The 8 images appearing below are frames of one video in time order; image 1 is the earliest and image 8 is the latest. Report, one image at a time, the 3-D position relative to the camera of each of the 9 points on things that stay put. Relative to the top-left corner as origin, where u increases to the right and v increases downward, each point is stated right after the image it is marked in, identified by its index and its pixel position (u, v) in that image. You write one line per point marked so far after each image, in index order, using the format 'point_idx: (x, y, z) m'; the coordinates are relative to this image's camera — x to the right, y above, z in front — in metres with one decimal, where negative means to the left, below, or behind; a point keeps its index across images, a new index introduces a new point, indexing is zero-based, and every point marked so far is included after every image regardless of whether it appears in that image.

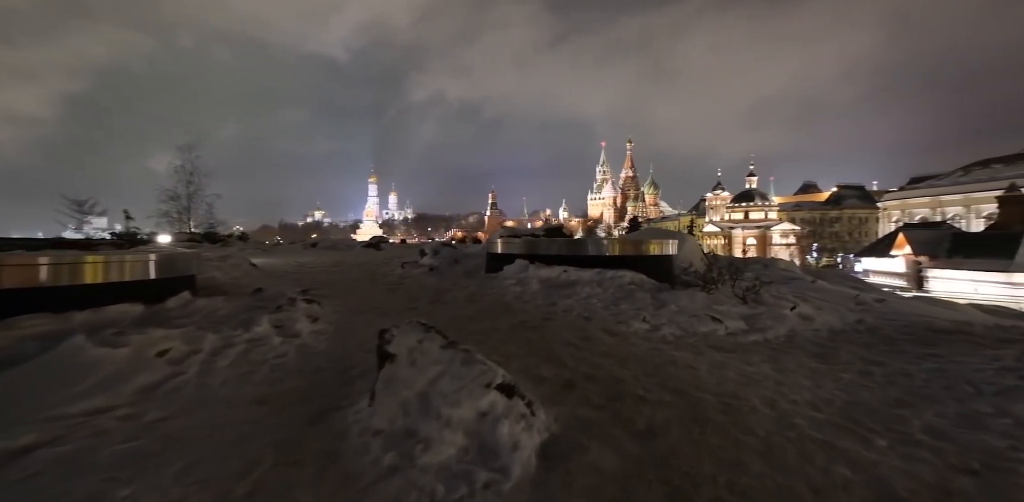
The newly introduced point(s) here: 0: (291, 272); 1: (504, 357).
0: (-4.2, -0.6, +10.1) m
1: (-0.1, -1.0, +5.0) m
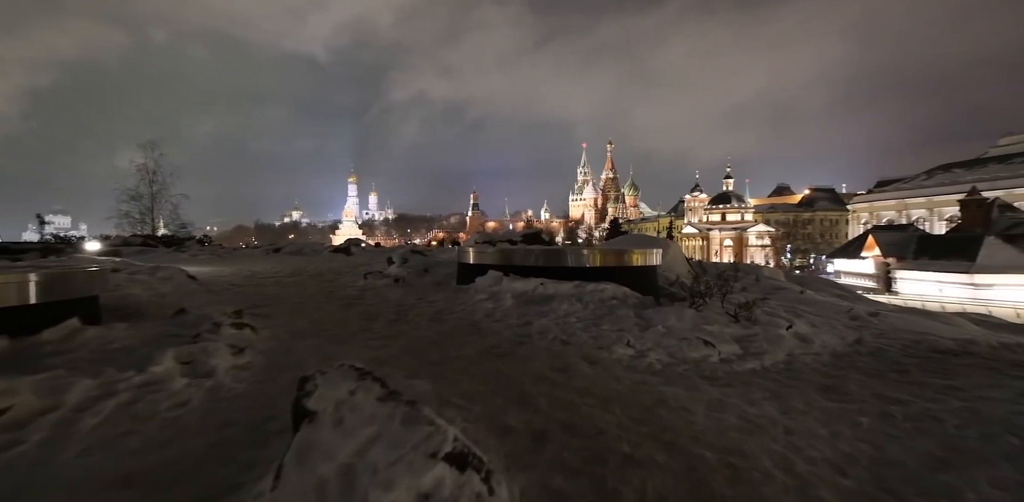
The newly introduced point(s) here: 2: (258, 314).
0: (-4.7, -0.8, +9.1) m
1: (-0.4, -1.2, +4.2) m
2: (-3.2, -0.9, +6.7) m
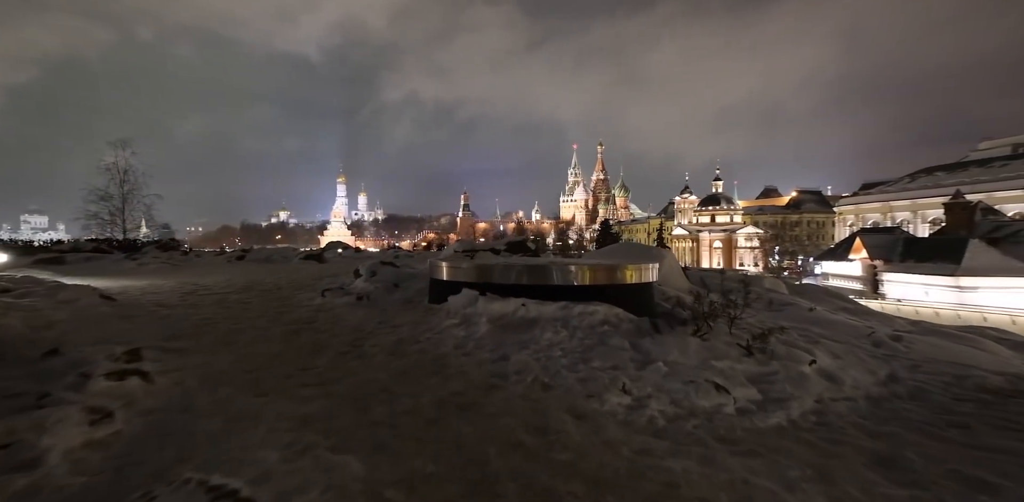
0: (-5.1, -1.0, +7.9) m
1: (-0.6, -1.4, +3.1) m
2: (-3.5, -1.1, +5.5) m
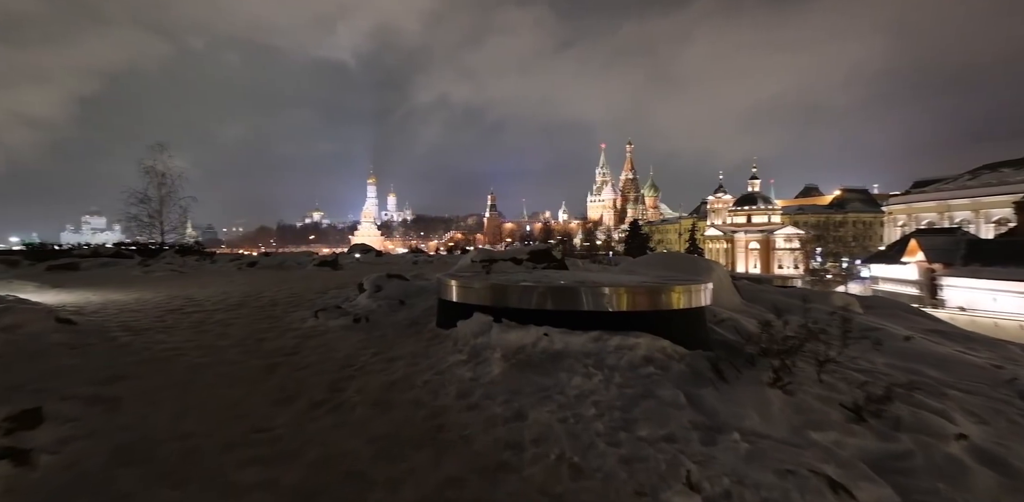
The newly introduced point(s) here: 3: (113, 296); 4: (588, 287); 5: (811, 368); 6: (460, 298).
0: (-4.9, -1.2, +6.8) m
1: (-0.6, -1.6, +1.7) m
2: (-3.4, -1.3, +4.3) m
3: (-8.9, -1.0, +11.7) m
4: (+0.8, -0.4, +5.9) m
5: (+2.7, -1.1, +4.8) m
6: (-0.7, -0.6, +6.9) m
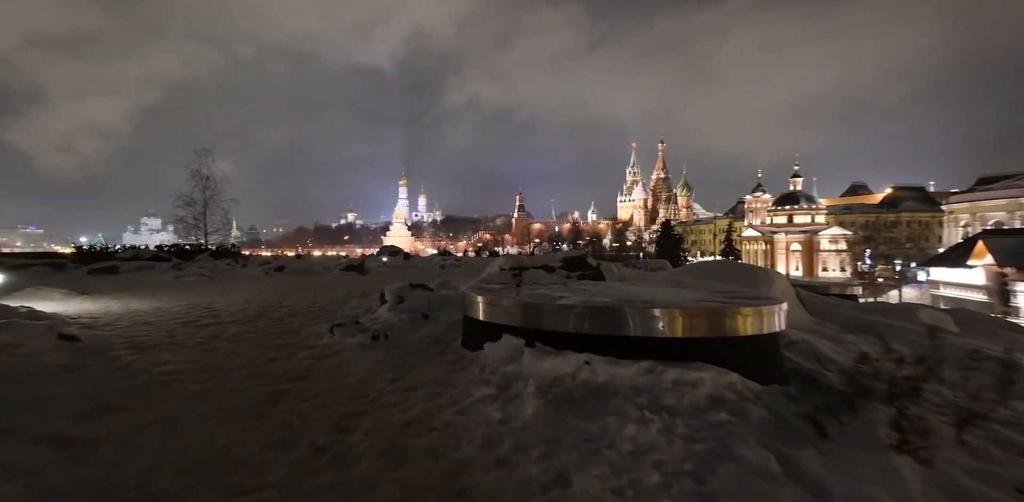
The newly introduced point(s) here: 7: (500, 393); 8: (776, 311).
0: (-4.5, -1.4, +6.2) m
1: (-0.5, -1.7, +0.9) m
2: (-3.1, -1.5, +3.6) m
3: (-8.2, -1.2, +11.3) m
4: (+1.2, -0.5, +5.0) m
5: (+3.0, -1.2, +3.8) m
6: (-0.3, -0.8, +6.1) m
7: (-0.1, -1.3, +4.7) m
8: (+2.5, -0.6, +5.1) m
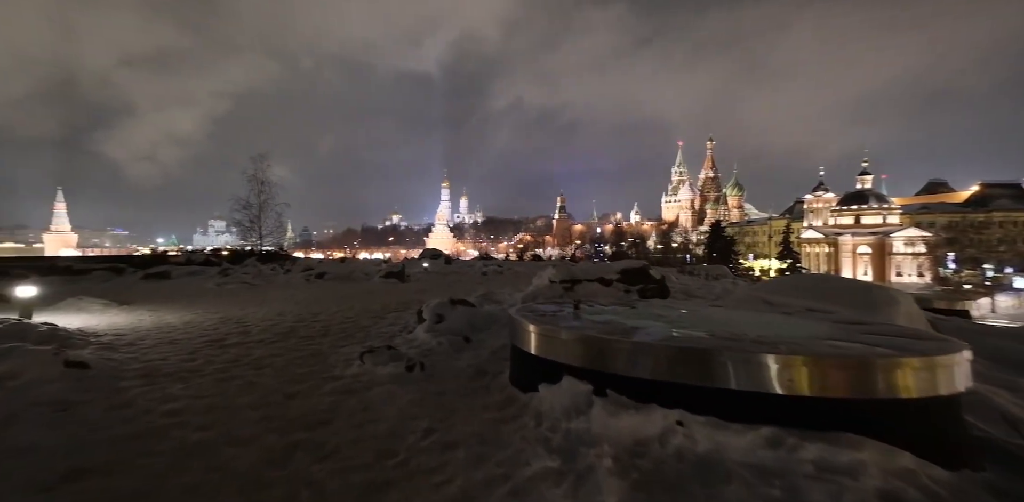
0: (-3.8, -1.6, +5.4) m
1: (-0.3, -1.9, -0.2) m
2: (-2.7, -1.6, +2.7) m
3: (-7.1, -1.4, +10.8) m
4: (+1.7, -0.7, +3.8) m
5: (+3.4, -1.4, +2.4) m
6: (+0.3, -0.9, +4.9) m
7: (+0.4, -1.5, +3.6) m
8: (+3.0, -0.8, +3.7) m
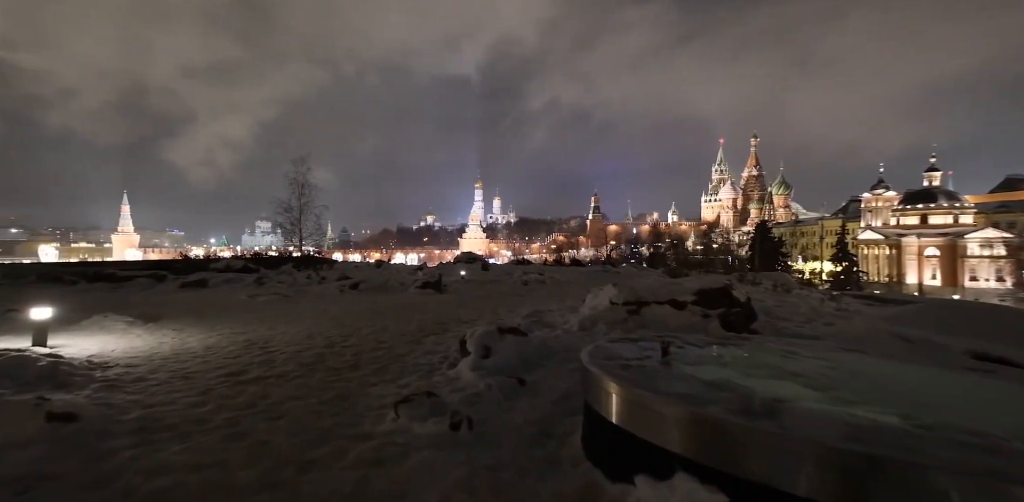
0: (-3.2, -1.9, +4.3) m
1: (-0.1, -2.2, -1.5) m
2: (-2.3, -1.9, +1.6) m
3: (-6.1, -1.7, +9.9) m
4: (+2.2, -1.0, +2.3) m
5: (+3.8, -1.7, +0.8) m
6: (+0.9, -1.2, +3.6) m
7: (+0.9, -1.7, +2.2) m
8: (+3.5, -1.0, +2.2) m
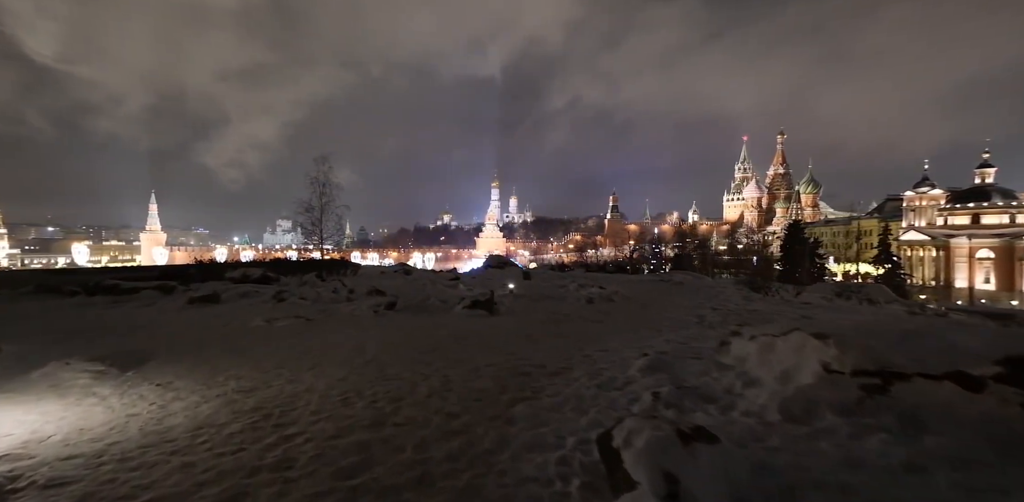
0: (-1.7, -2.2, +1.1) m
1: (+1.2, -2.6, -4.8) m
2: (-0.9, -2.3, -1.7) m
3: (-4.5, -2.1, +6.8) m
4: (+3.6, -1.4, -1.1) m
5: (+5.1, -2.1, -2.6) m
6: (+2.4, -1.6, +0.2) m
7: (+2.3, -2.1, -1.1) m
8: (+4.9, -1.4, -1.3) m
